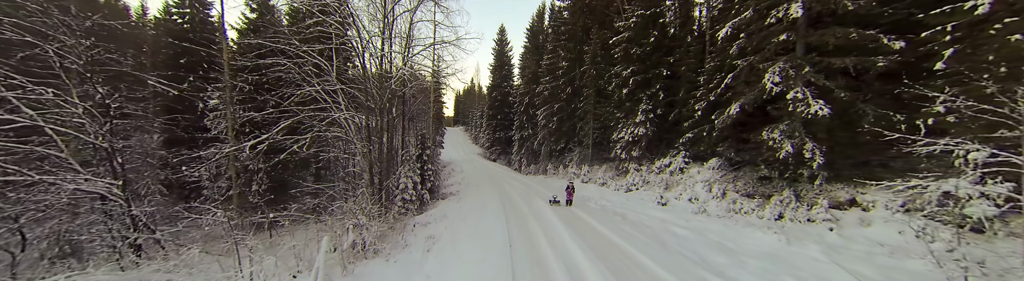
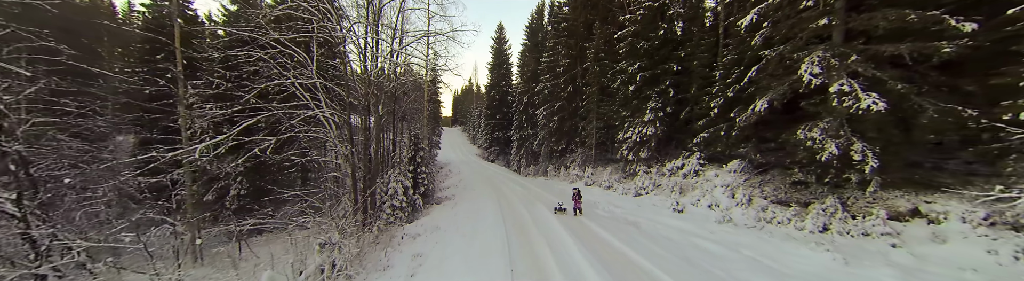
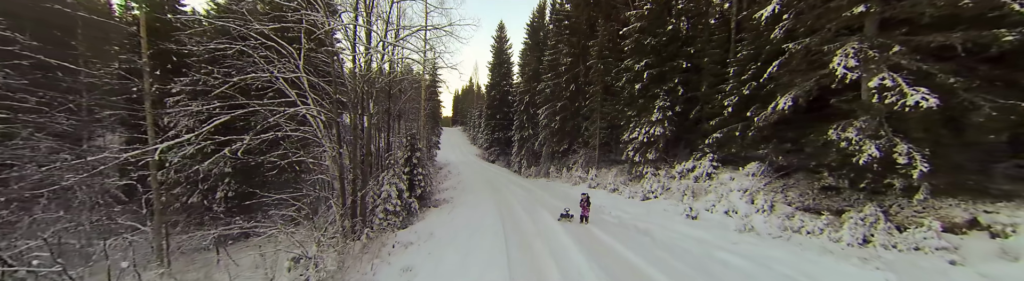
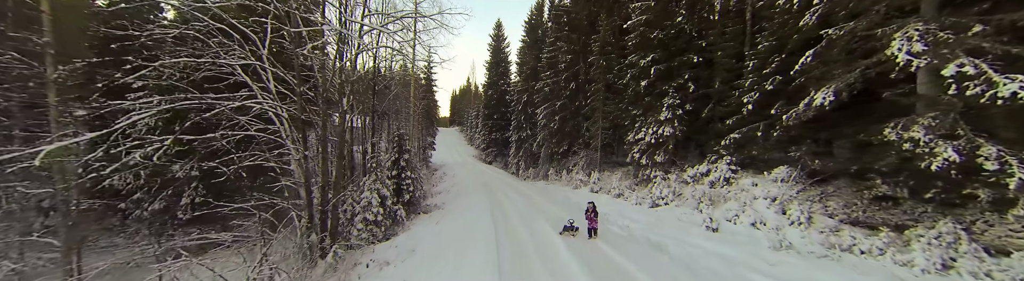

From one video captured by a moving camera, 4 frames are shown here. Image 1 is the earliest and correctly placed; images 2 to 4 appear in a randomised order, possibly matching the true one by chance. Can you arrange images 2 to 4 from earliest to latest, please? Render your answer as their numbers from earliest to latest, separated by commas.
2, 3, 4
